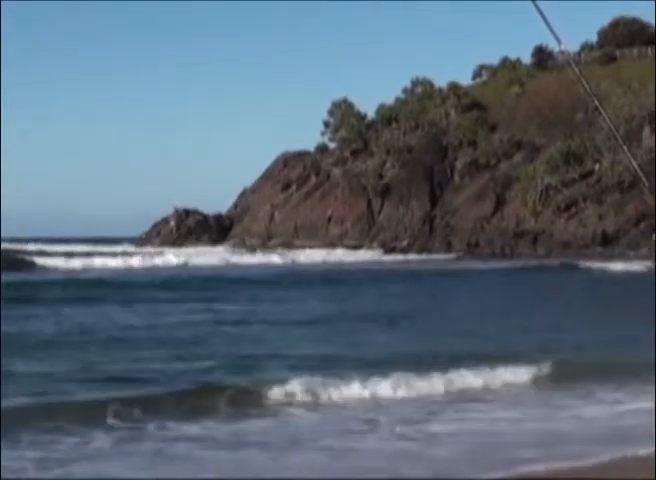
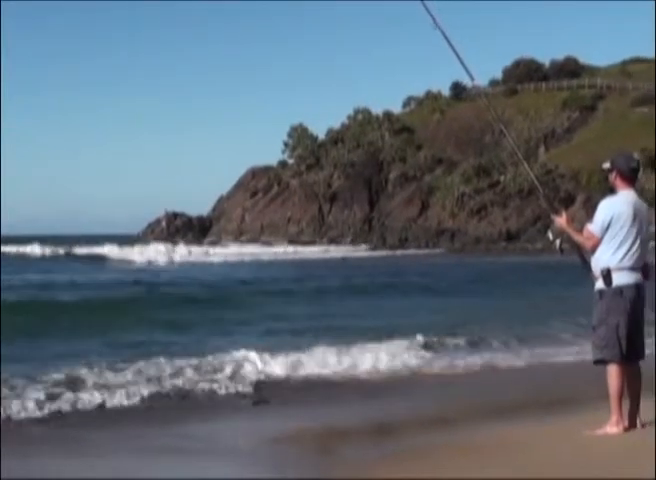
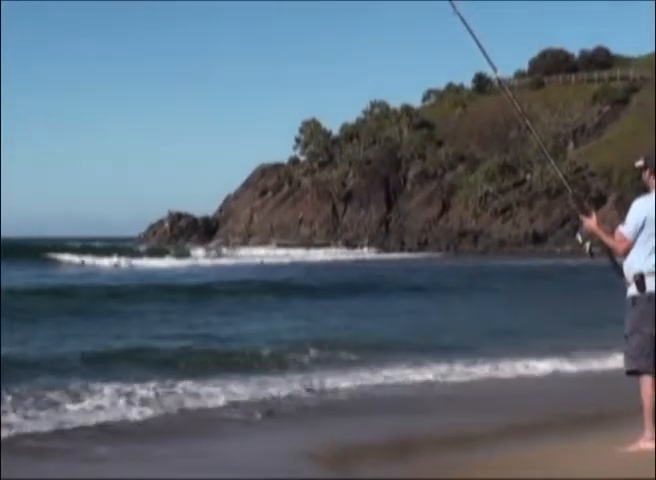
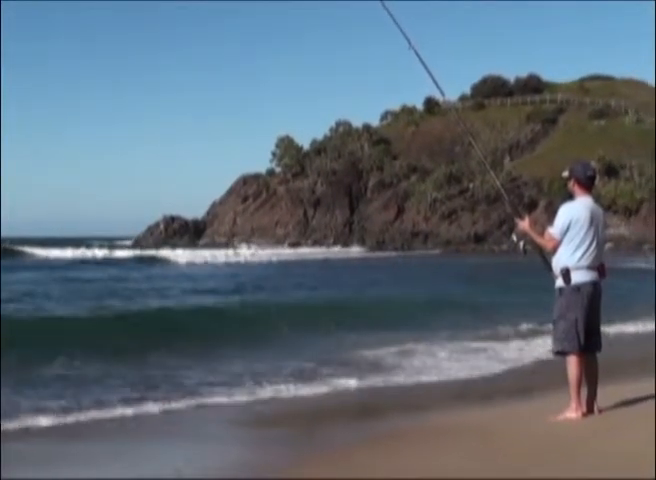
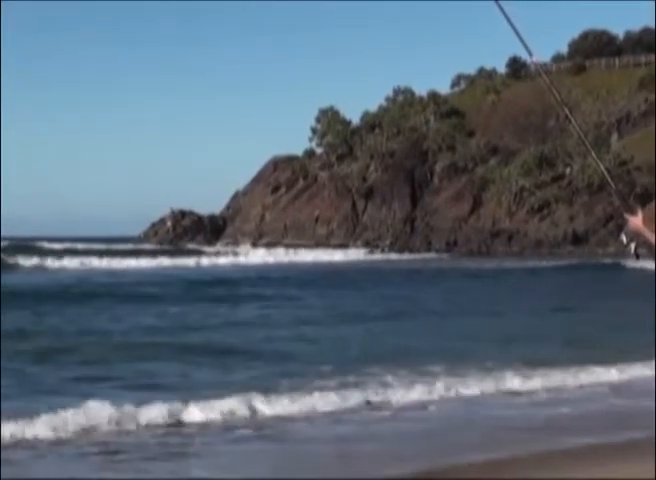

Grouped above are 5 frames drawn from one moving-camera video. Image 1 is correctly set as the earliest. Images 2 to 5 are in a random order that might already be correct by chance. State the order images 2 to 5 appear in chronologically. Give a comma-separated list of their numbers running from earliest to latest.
5, 3, 2, 4
